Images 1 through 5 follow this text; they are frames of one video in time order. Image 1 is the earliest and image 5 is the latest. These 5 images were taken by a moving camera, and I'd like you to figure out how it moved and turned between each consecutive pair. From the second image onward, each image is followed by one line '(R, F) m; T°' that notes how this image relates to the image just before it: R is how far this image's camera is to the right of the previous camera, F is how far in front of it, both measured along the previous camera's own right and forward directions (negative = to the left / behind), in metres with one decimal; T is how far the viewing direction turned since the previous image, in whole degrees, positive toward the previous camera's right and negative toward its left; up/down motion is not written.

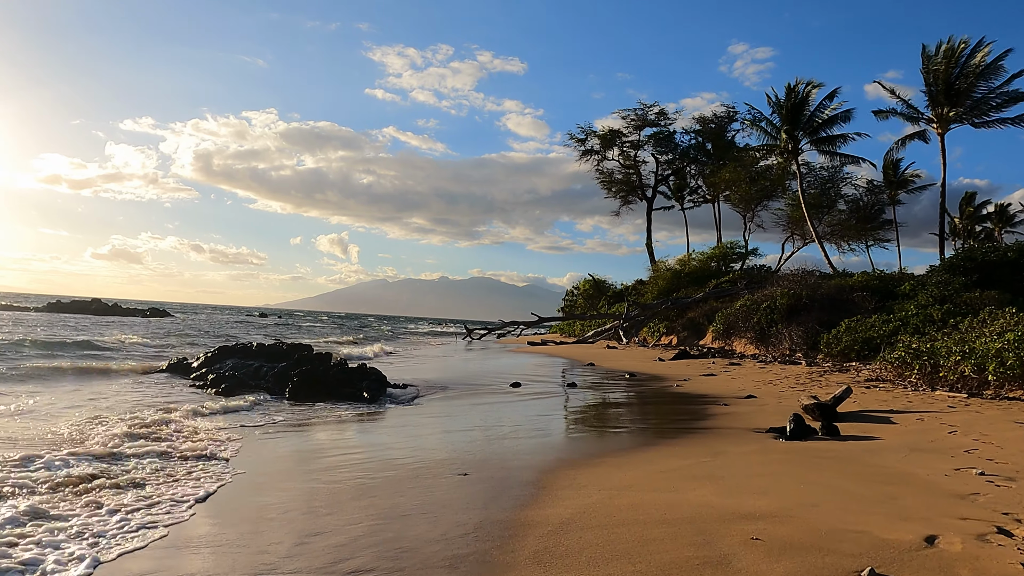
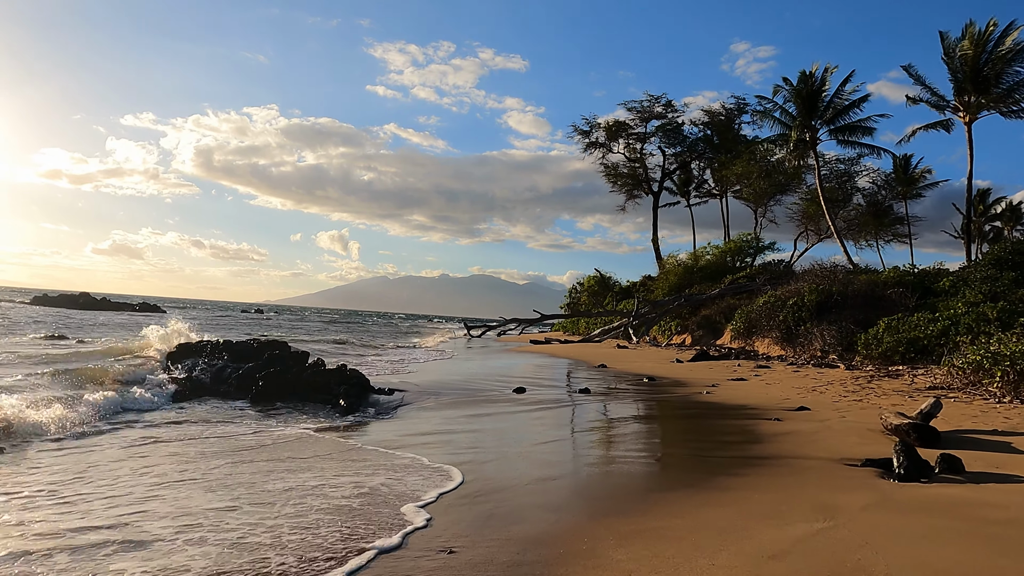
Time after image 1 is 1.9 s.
(-0.1, +1.4) m; 0°
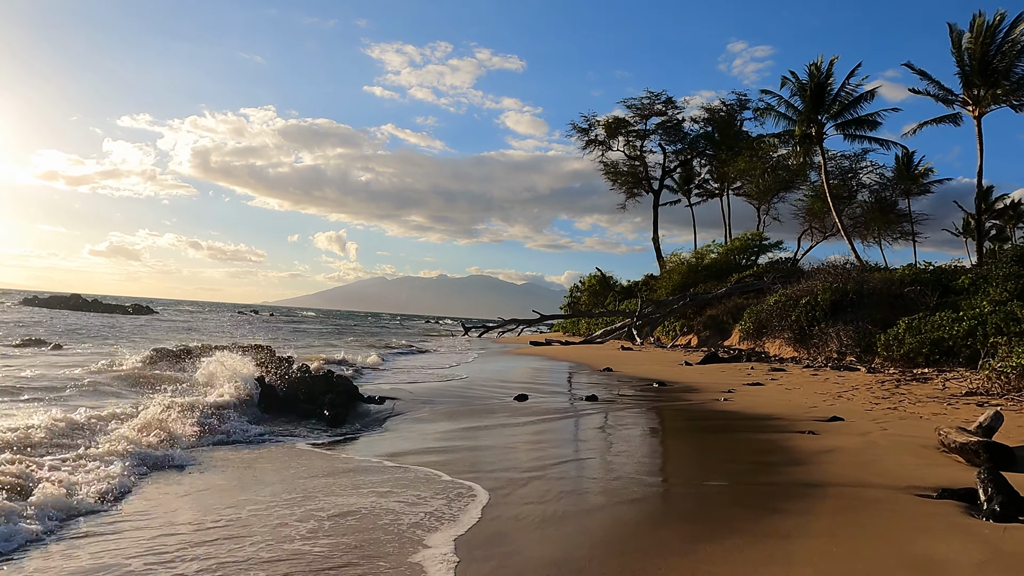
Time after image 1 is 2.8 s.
(0.0, +0.7) m; 0°
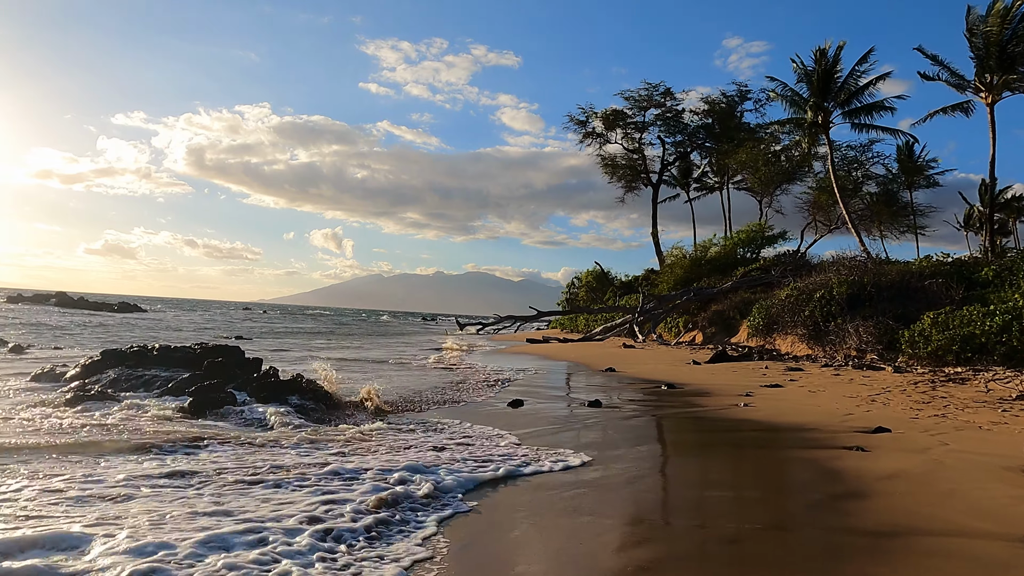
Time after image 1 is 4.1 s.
(0.0, +0.9) m; 0°
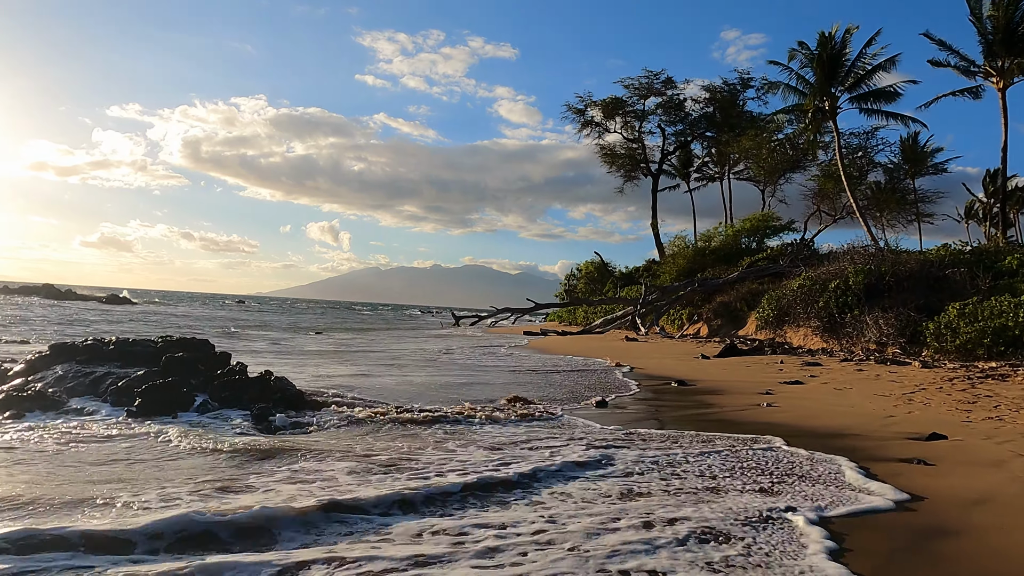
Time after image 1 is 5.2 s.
(0.0, +0.8) m; 0°
